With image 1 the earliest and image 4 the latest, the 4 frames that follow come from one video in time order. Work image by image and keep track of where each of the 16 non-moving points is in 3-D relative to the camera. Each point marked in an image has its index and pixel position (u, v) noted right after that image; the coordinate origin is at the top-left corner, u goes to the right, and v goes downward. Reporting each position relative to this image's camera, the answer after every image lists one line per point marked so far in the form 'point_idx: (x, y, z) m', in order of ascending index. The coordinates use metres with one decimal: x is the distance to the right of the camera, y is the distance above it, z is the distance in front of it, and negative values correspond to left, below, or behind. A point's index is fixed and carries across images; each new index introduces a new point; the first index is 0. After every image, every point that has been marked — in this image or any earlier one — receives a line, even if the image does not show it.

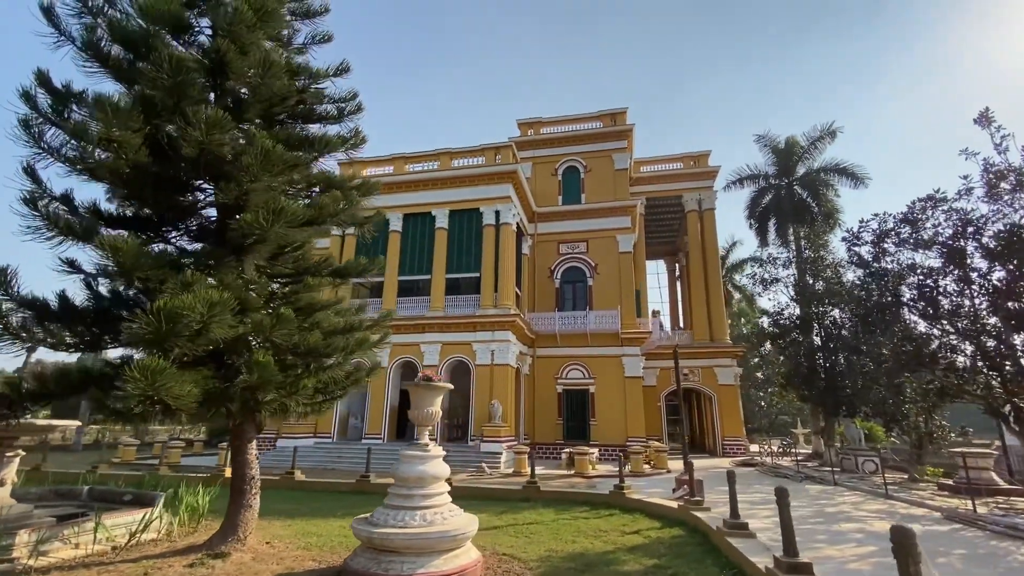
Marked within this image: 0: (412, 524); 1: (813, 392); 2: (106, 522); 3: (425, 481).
0: (-1.0, -2.4, +5.1) m
1: (+11.4, -3.9, +19.1) m
2: (-5.2, -3.0, +6.5) m
3: (-0.9, -2.1, +5.4) m
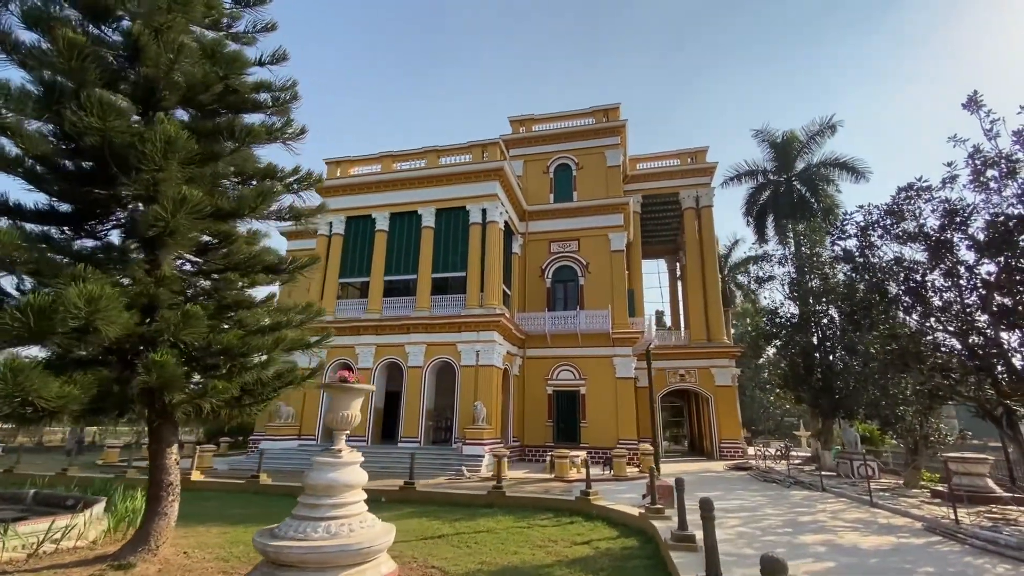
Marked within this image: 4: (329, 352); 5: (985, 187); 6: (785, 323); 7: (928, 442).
0: (-1.8, -2.3, +4.7) m
1: (+10.8, -3.8, +18.5) m
2: (-6.0, -2.9, +6.2) m
3: (-1.8, -2.0, +5.1) m
4: (-7.3, -2.5, +20.2) m
5: (+8.0, +1.7, +8.6) m
6: (+10.5, -1.3, +19.5) m
7: (+10.9, -4.1, +13.3) m
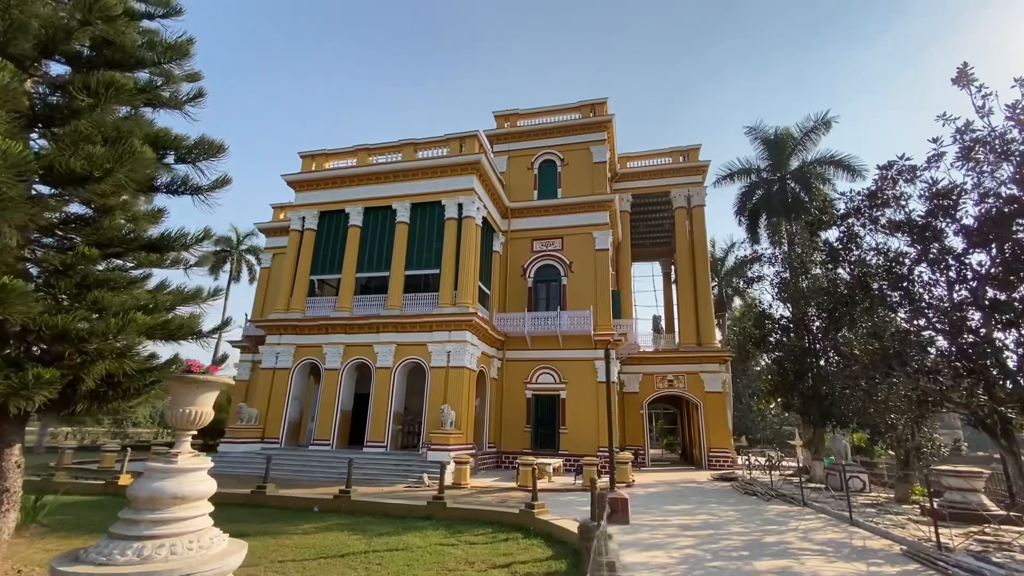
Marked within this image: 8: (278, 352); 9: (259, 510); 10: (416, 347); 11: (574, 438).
0: (-3.0, -2.0, +3.8) m
1: (+9.9, -3.9, +17.4) m
2: (-7.1, -2.6, +5.3) m
3: (-2.9, -1.8, +4.2) m
4: (-8.2, -2.4, +19.3) m
5: (+7.0, +1.8, +7.6) m
6: (+9.5, -1.4, +18.5) m
7: (+9.9, -4.0, +12.3) m
8: (-9.0, -2.5, +19.5) m
9: (-4.9, -4.3, +9.8) m
10: (-3.5, -2.1, +18.3) m
11: (+2.4, -5.9, +19.8) m
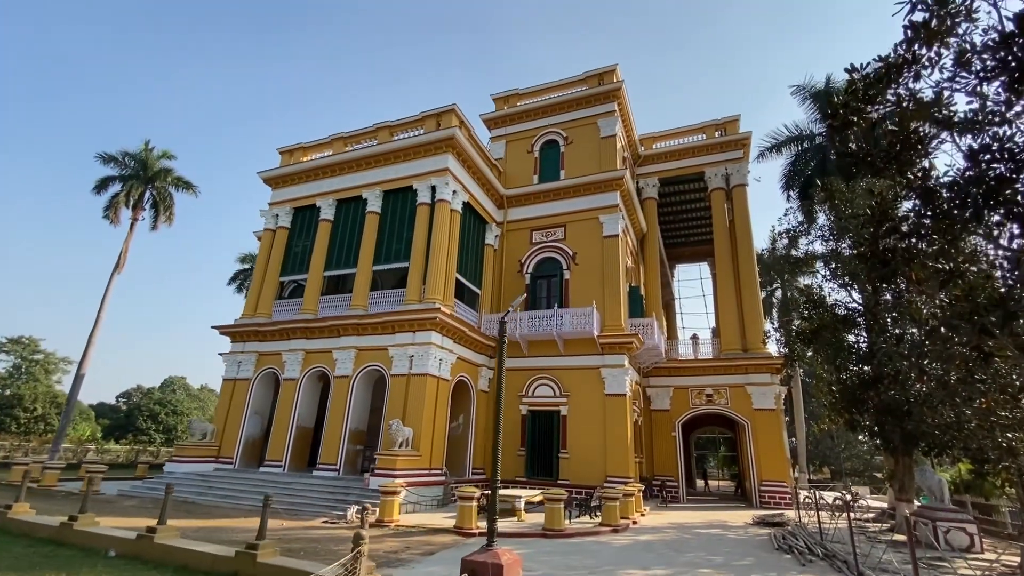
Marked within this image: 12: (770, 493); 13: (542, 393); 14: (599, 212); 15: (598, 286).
0: (-5.6, -1.2, +1.1) m
1: (+9.0, -3.3, +12.8) m
2: (-9.4, -2.0, +3.2) m
3: (-5.5, -0.9, +1.5) m
4: (-8.7, -2.4, +17.2) m
5: (+4.7, +2.8, +3.8) m
6: (+8.8, -0.8, +14.0) m
7: (+8.4, -3.2, +7.7) m
8: (-9.4, -2.5, +17.5) m
9: (-6.6, -3.8, +7.2) m
10: (-4.1, -2.0, +15.5) m
11: (+2.0, -5.6, +16.1) m
12: (+9.1, -7.3, +17.9) m
13: (+1.0, -3.6, +17.3) m
14: (+3.2, +2.8, +18.6) m
15: (+3.0, 0.0, +17.9) m
